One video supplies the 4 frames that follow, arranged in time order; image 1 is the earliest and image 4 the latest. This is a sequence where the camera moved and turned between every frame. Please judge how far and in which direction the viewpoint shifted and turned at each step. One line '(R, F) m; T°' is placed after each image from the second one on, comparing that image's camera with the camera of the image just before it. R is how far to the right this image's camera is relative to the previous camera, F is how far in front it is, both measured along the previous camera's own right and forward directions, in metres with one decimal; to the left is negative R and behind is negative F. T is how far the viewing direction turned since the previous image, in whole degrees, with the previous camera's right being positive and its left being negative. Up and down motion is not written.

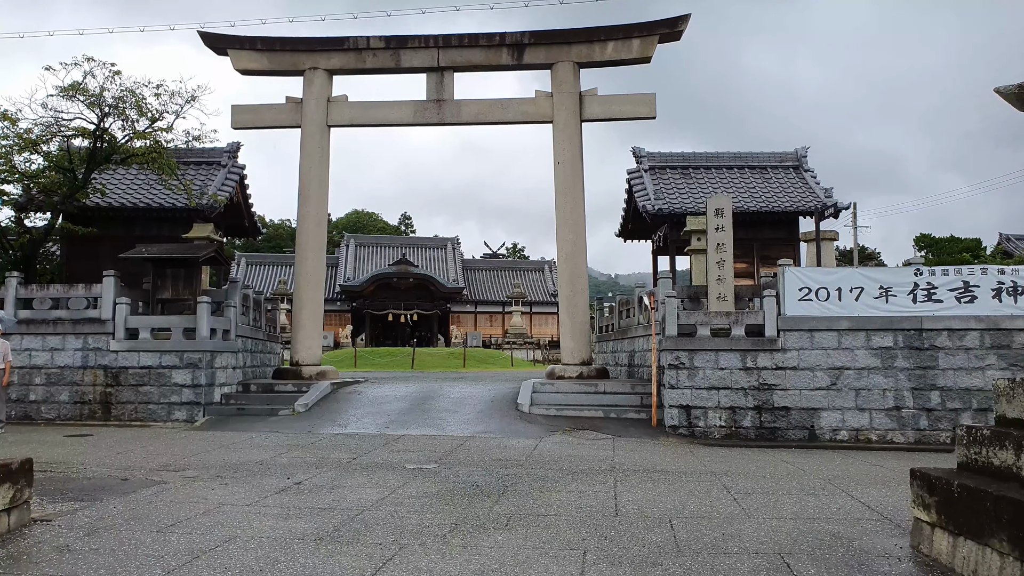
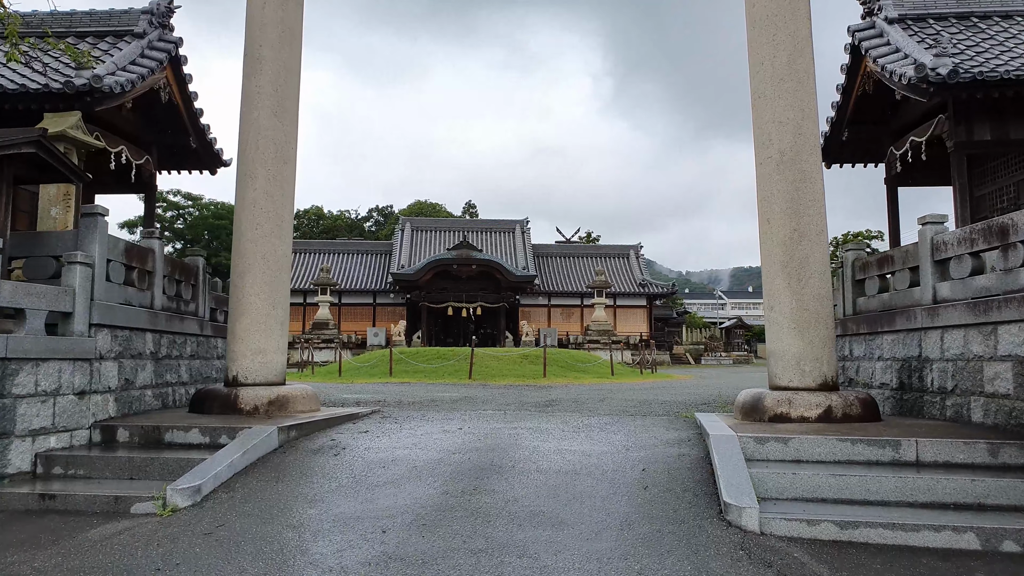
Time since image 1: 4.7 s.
(-0.7, +6.6) m; -5°
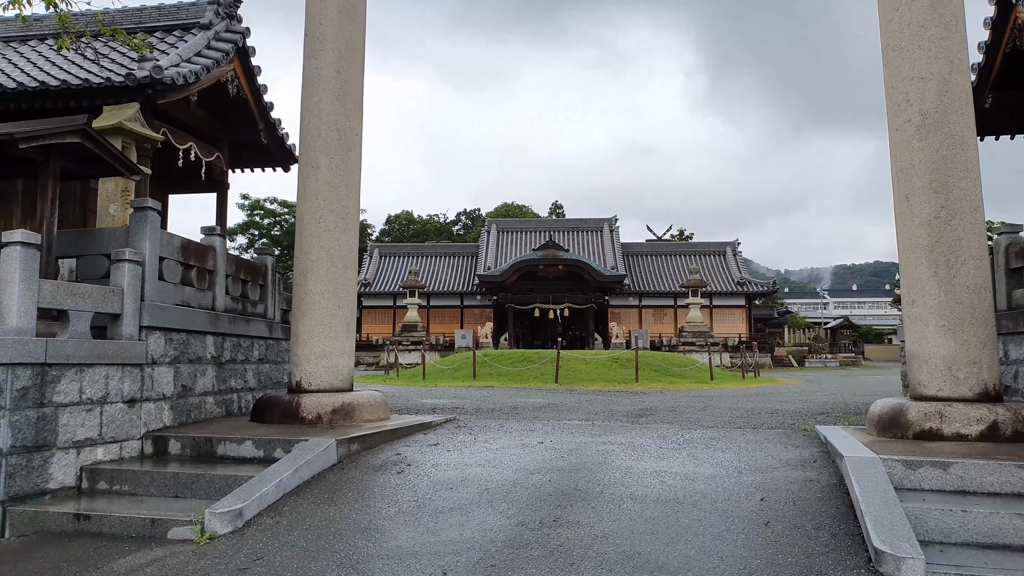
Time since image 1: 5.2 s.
(0.0, +0.8) m; -7°
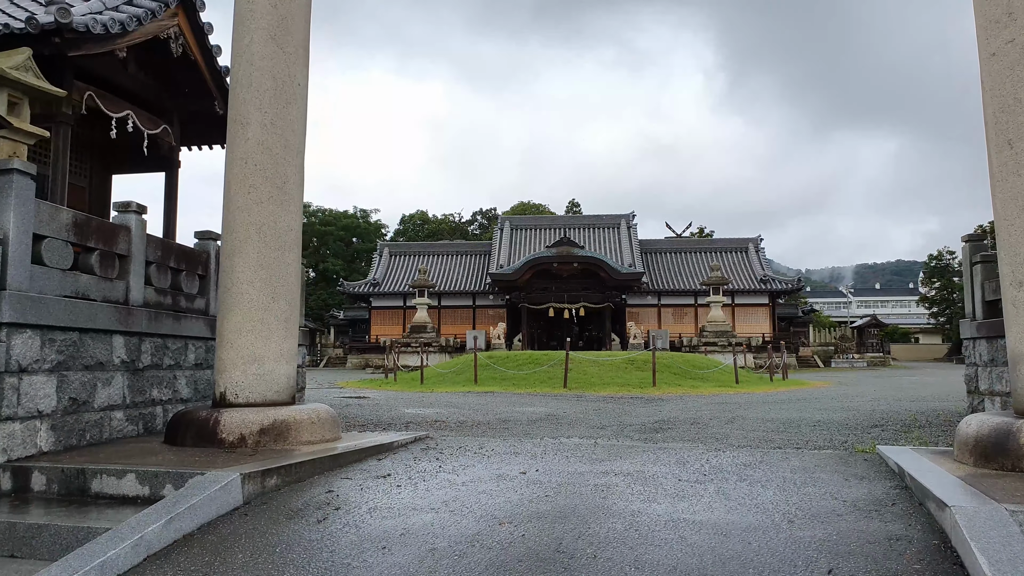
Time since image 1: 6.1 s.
(+0.3, +1.3) m; -1°
